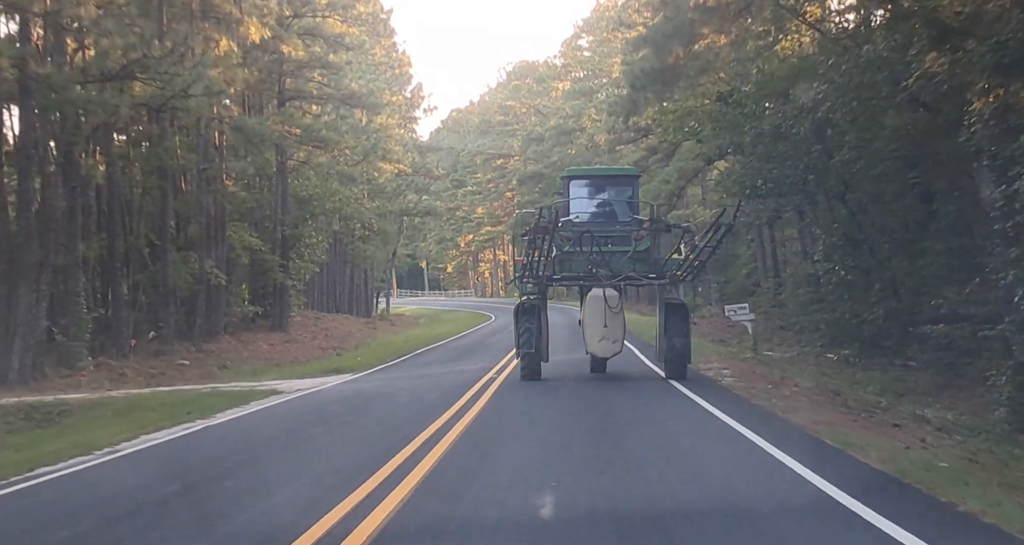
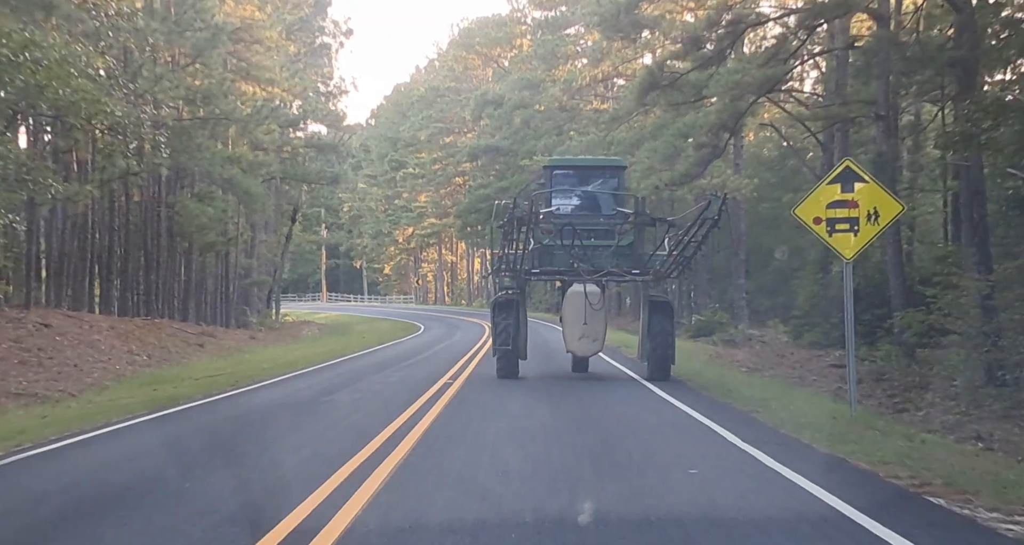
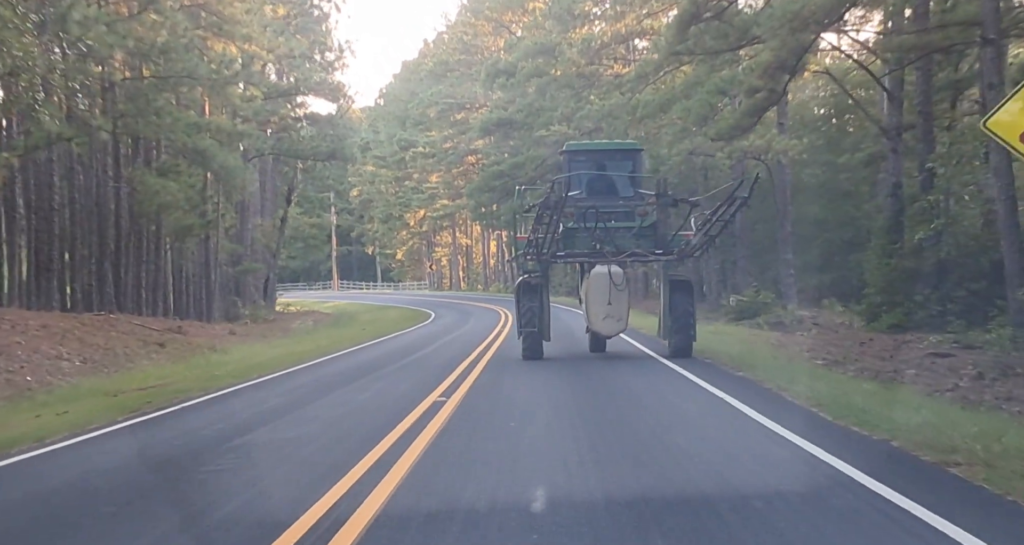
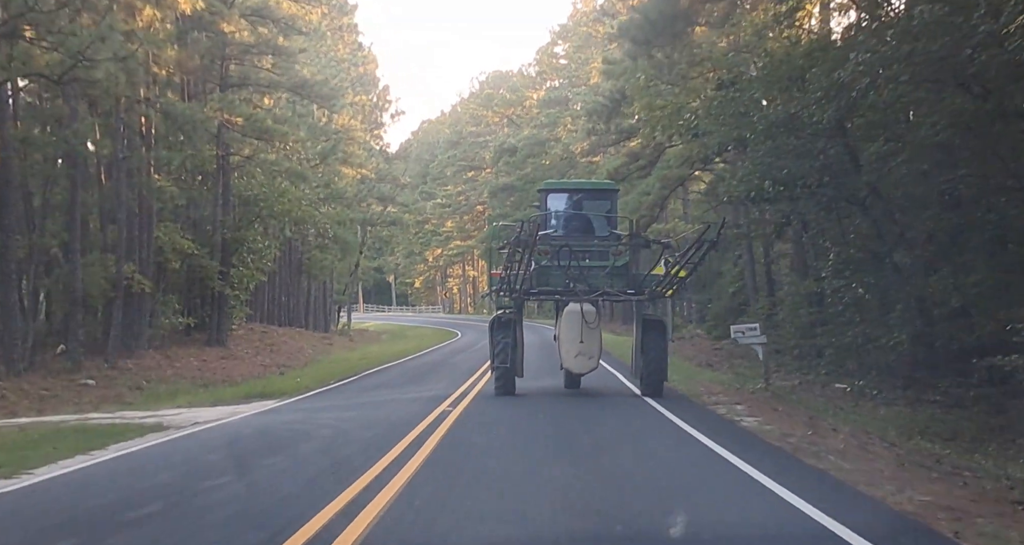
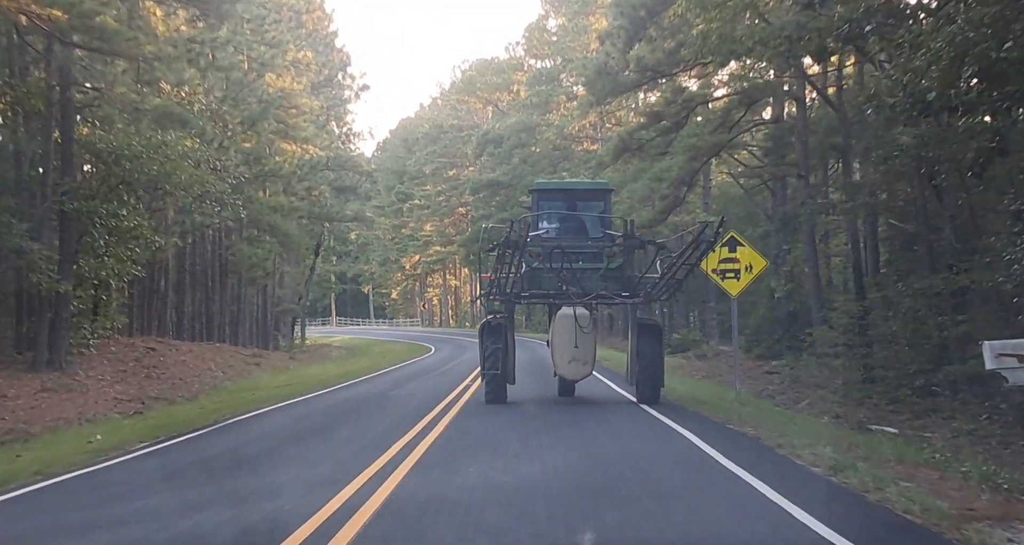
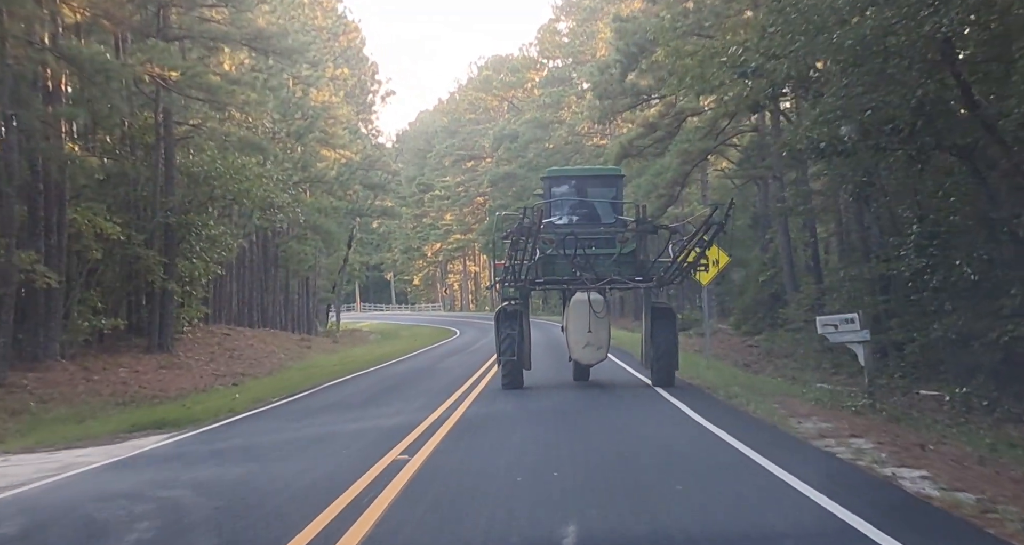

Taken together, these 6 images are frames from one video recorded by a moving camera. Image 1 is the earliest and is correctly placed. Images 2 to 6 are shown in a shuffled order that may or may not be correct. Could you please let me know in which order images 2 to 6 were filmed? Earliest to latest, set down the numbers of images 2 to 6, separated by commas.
4, 6, 5, 2, 3
